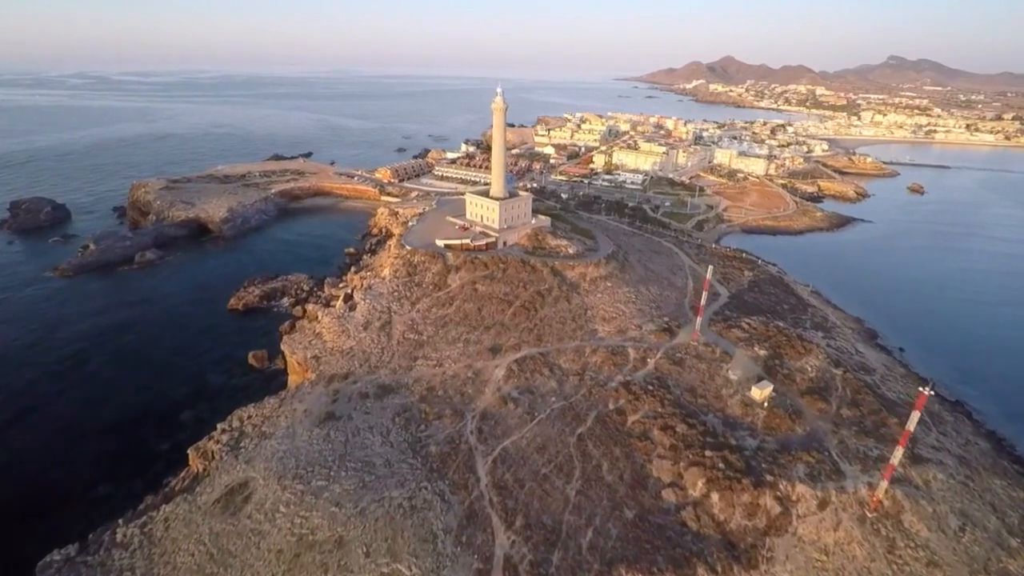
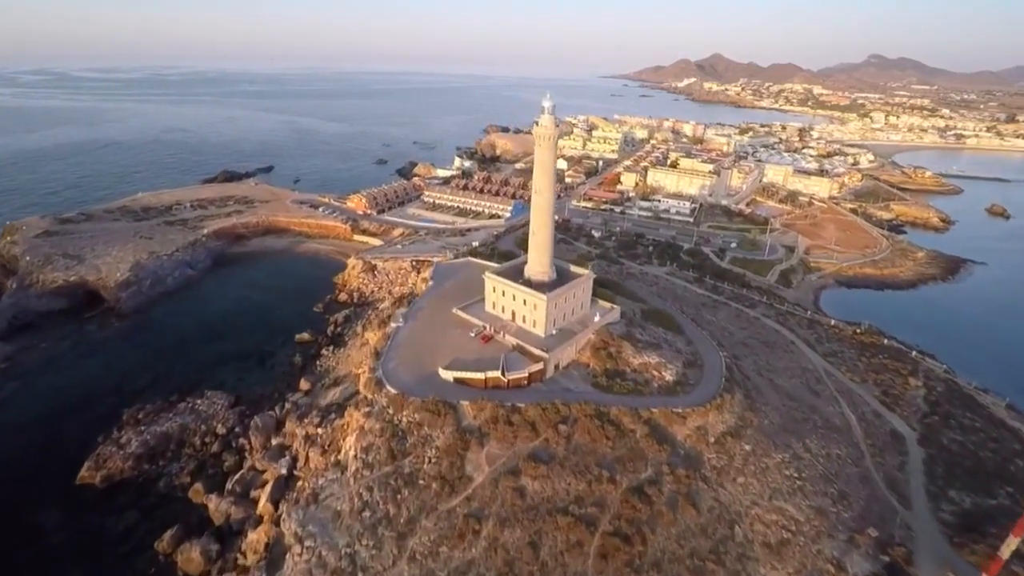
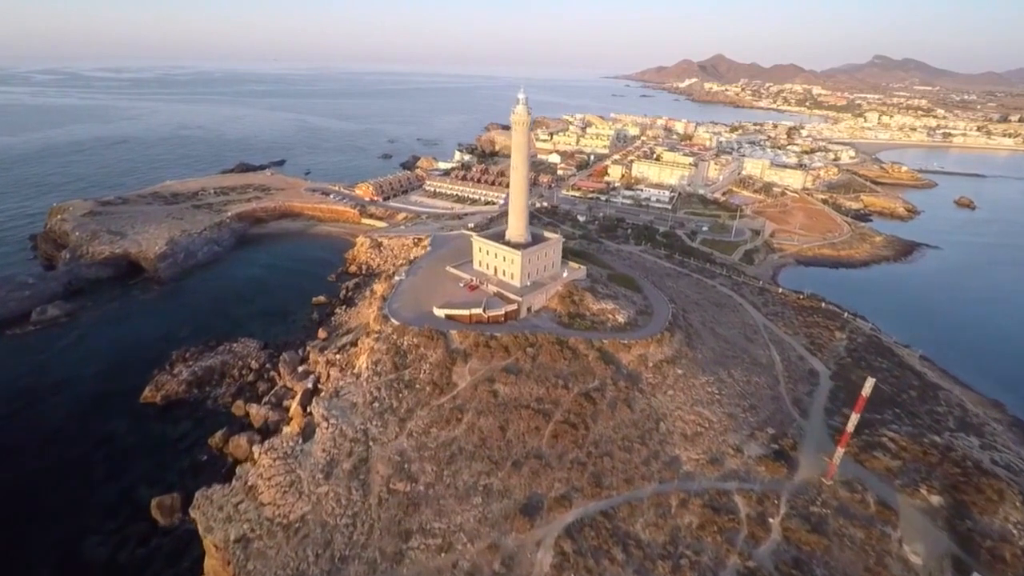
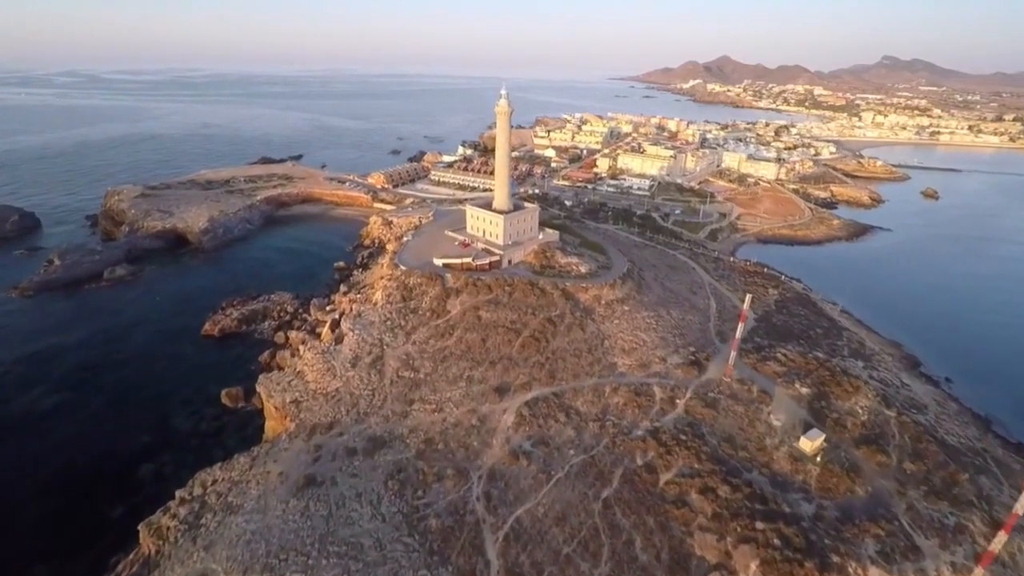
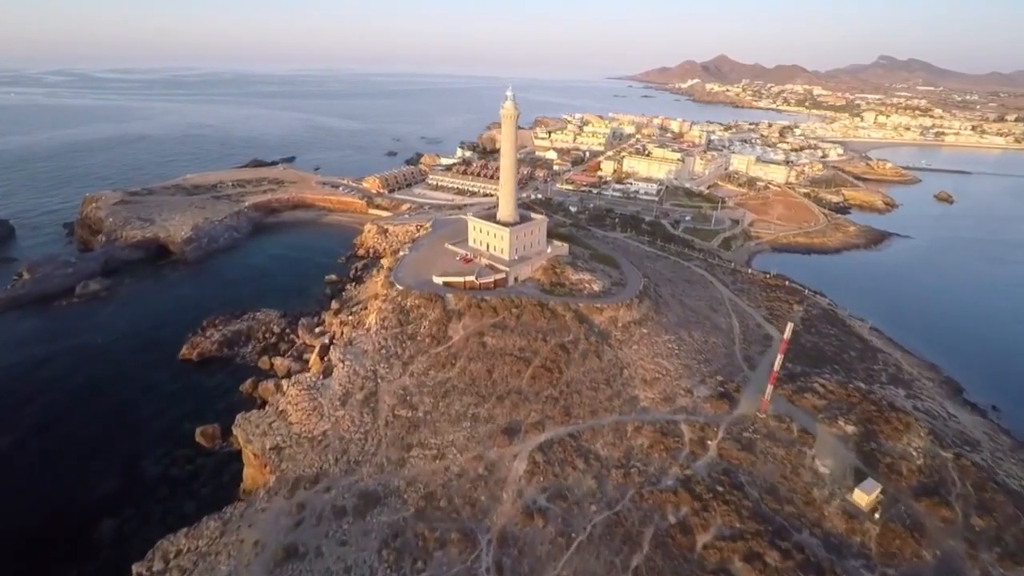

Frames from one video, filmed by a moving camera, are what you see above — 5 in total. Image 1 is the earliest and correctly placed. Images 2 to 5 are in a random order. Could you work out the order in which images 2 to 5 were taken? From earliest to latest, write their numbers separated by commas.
4, 5, 3, 2
